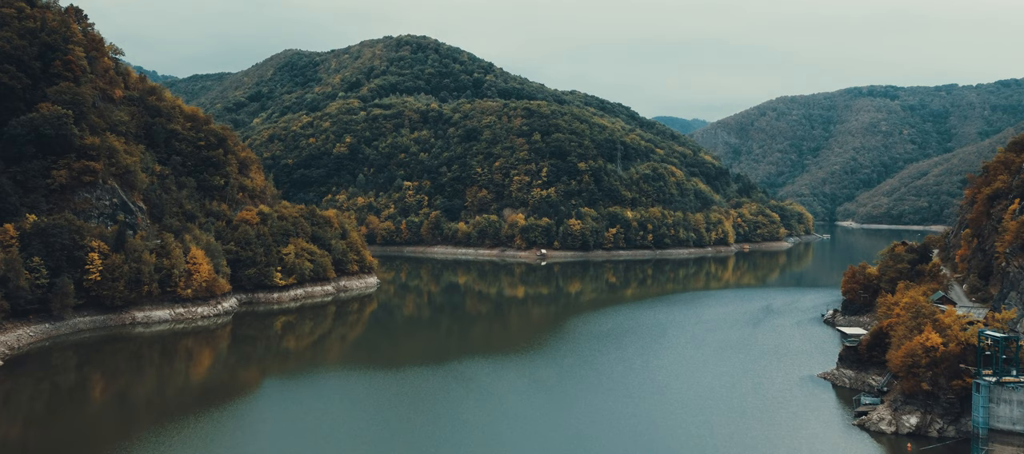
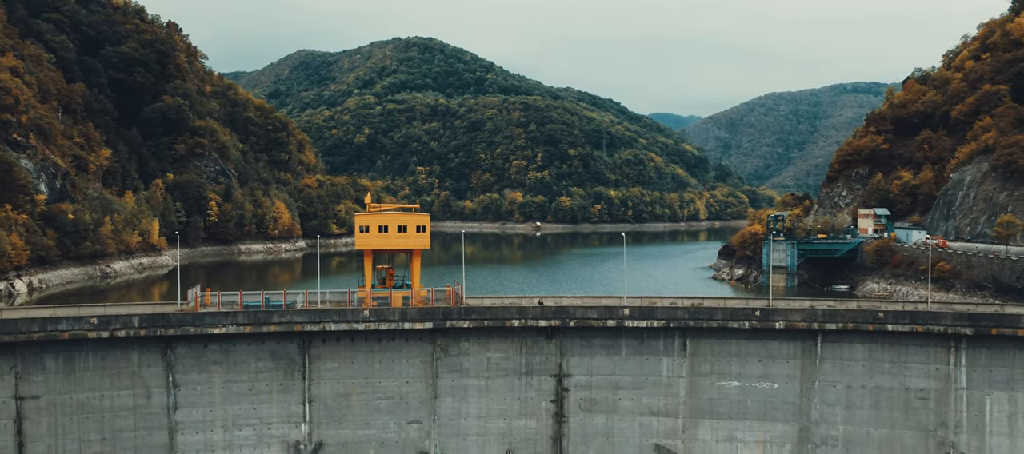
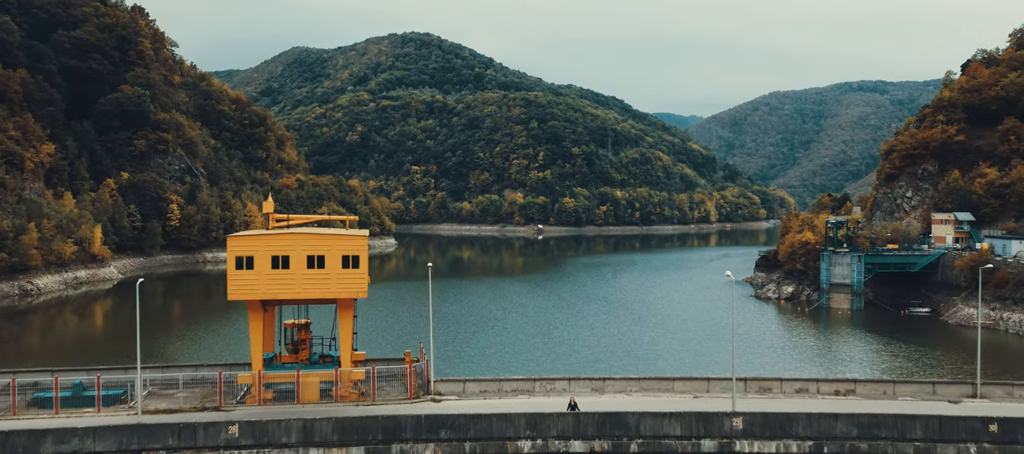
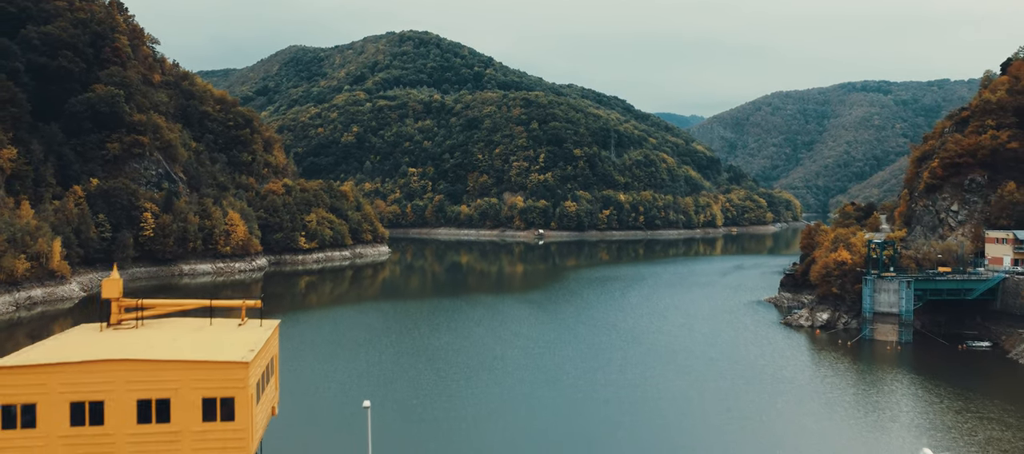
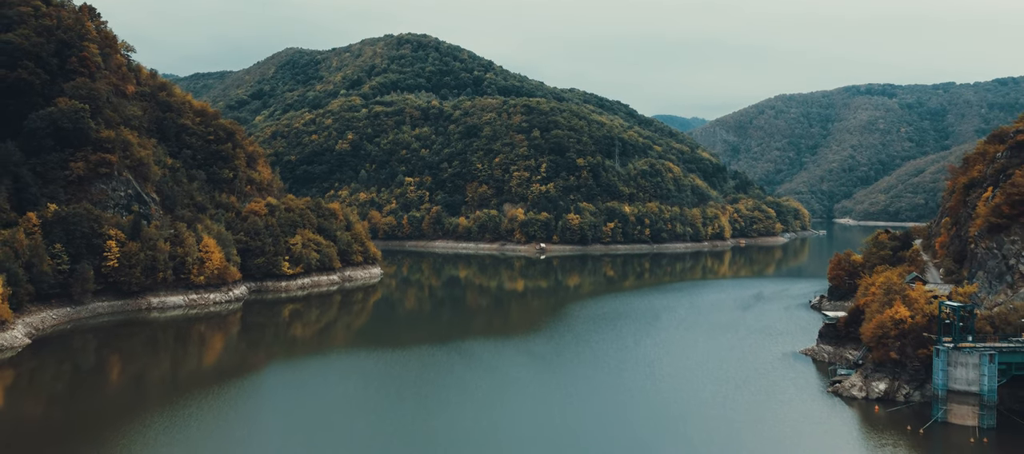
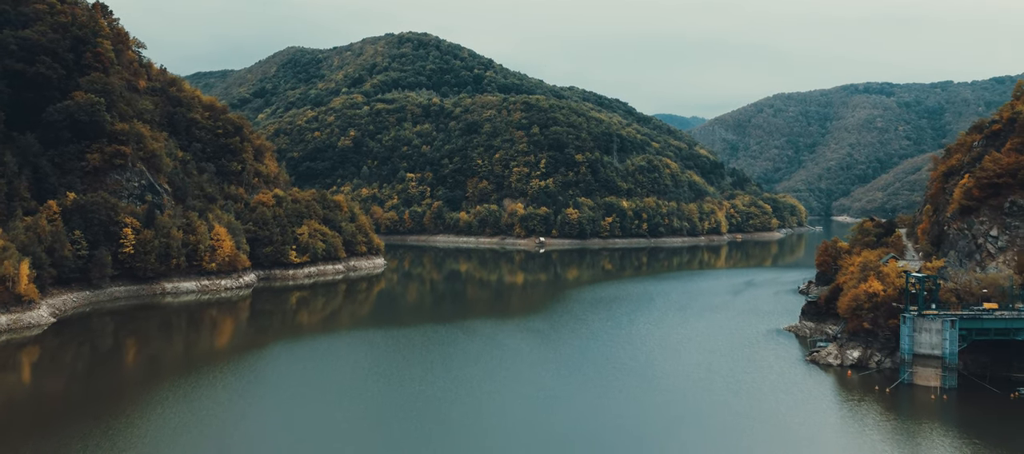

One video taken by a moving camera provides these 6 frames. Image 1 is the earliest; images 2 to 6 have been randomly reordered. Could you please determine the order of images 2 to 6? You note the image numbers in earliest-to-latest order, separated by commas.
5, 6, 4, 3, 2
